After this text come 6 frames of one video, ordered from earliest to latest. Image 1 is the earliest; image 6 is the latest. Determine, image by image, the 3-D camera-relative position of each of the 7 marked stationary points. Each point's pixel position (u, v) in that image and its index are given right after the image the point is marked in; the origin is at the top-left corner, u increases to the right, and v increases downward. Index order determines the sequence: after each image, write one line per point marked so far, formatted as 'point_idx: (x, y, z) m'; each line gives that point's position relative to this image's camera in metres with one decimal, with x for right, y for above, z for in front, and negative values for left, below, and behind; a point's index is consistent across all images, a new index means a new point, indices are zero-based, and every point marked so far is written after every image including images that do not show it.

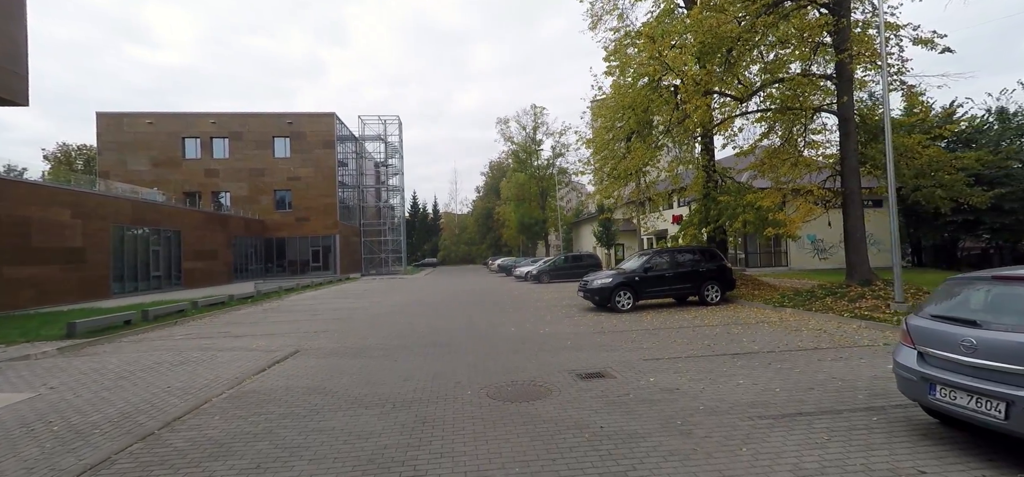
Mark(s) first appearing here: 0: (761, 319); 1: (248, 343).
0: (+6.7, -2.2, +11.8) m
1: (-6.4, -2.6, +10.7) m
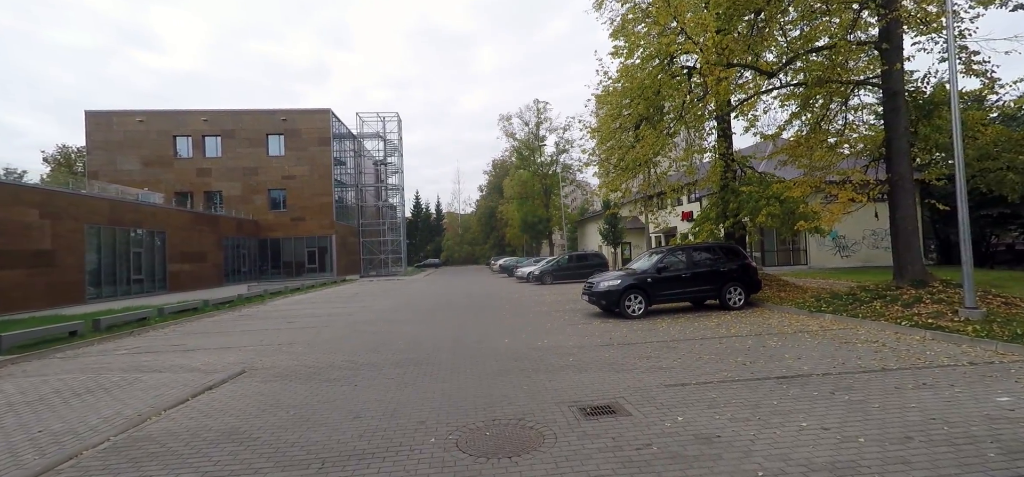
0: (+6.6, -2.0, +10.0) m
1: (-6.6, -2.5, +9.1) m
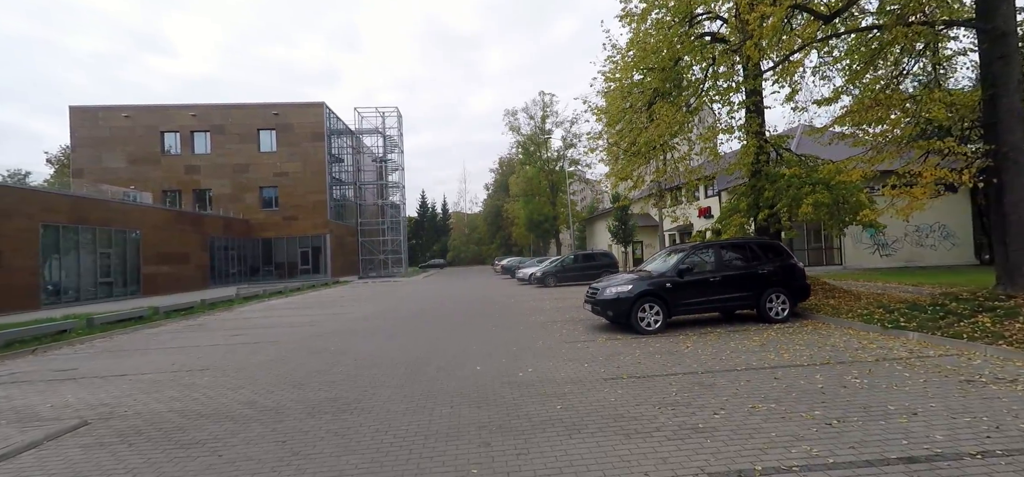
0: (+6.1, -1.9, +7.3) m
1: (-7.1, -2.4, +6.7) m
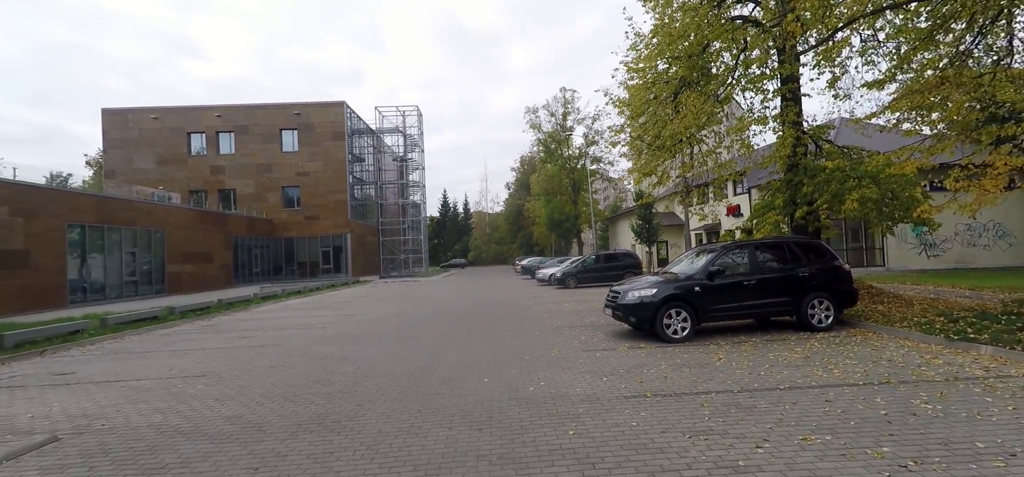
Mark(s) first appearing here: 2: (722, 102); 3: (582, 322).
0: (+6.3, -1.9, +6.3) m
1: (-6.9, -2.4, +6.3) m
2: (+6.7, +4.4, +14.1) m
3: (+2.0, -2.4, +12.6) m
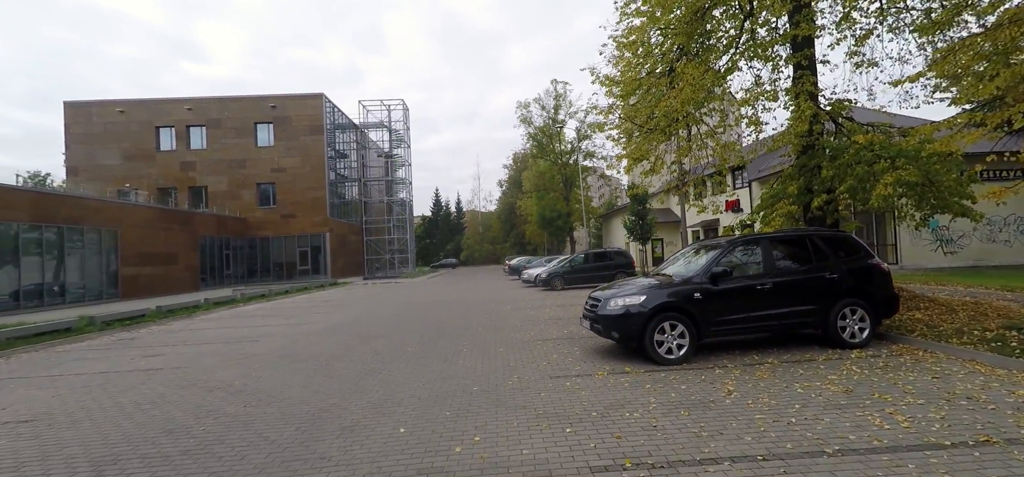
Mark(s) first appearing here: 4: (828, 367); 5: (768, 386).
0: (+5.5, -1.8, +4.3) m
1: (-7.7, -2.4, +4.3) m
2: (+5.8, +4.5, +12.1) m
3: (+1.2, -2.3, +10.6) m
4: (+4.7, -1.9, +6.6) m
5: (+3.4, -2.0, +5.9) m
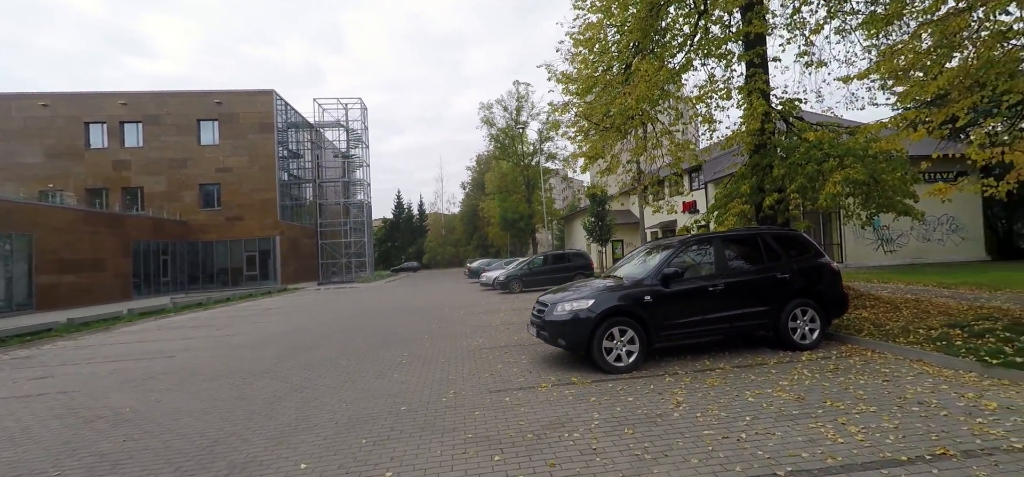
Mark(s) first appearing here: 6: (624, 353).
0: (+4.7, -1.7, +4.1) m
1: (-8.4, -2.4, +3.0) m
2: (+4.5, +4.5, +11.9) m
3: (0.0, -2.3, +10.0) m
4: (+3.8, -1.9, +6.3) m
5: (+2.6, -2.0, +5.5) m
6: (+1.8, -1.8, +6.9) m
